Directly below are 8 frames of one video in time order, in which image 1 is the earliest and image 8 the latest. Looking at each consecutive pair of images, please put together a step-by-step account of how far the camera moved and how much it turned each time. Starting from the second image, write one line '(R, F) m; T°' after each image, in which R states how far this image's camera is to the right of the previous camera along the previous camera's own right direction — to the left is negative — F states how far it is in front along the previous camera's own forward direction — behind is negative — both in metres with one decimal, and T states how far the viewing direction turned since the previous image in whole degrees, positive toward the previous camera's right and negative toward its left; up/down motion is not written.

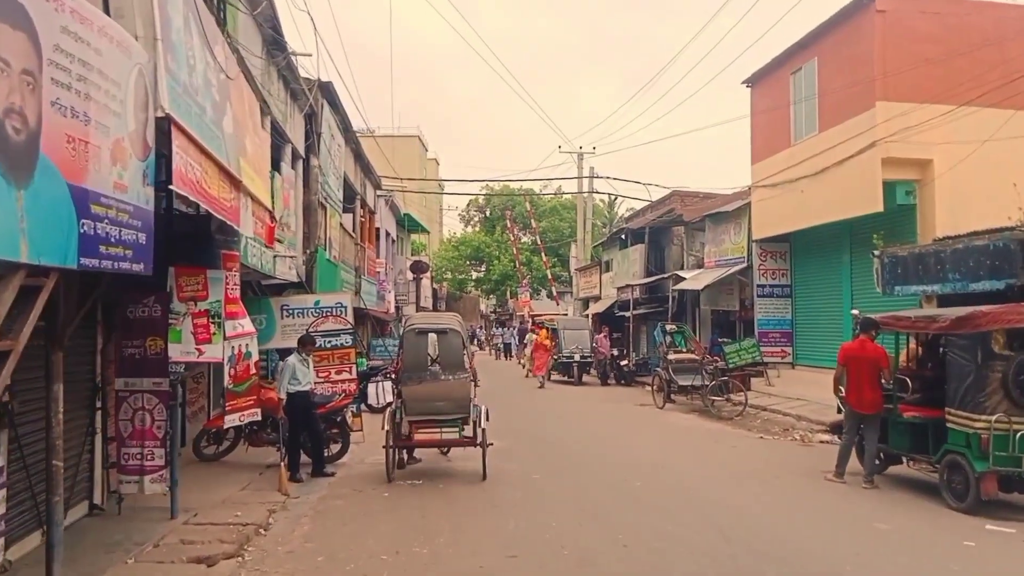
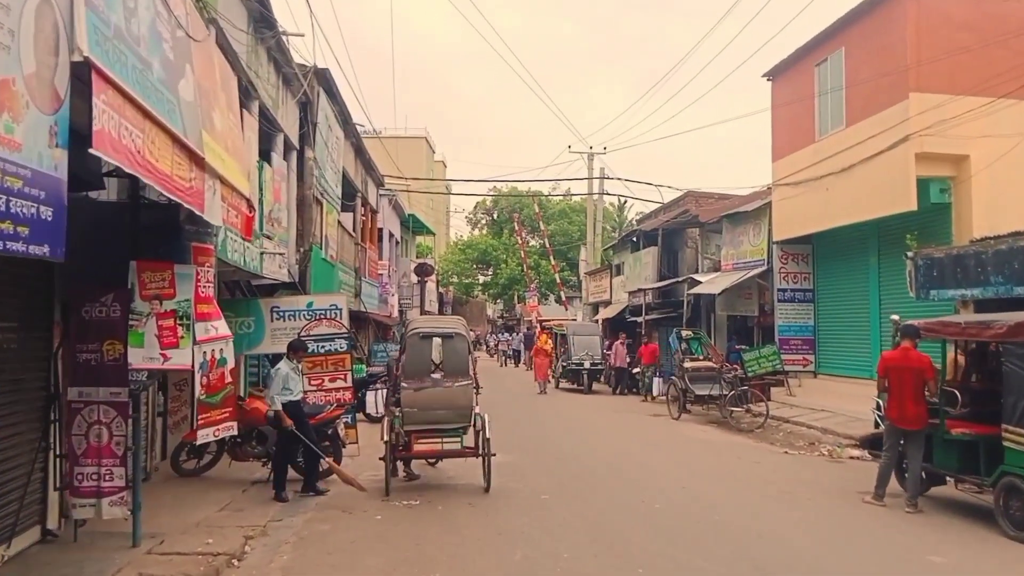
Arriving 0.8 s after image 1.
(0.0, +0.9) m; 0°
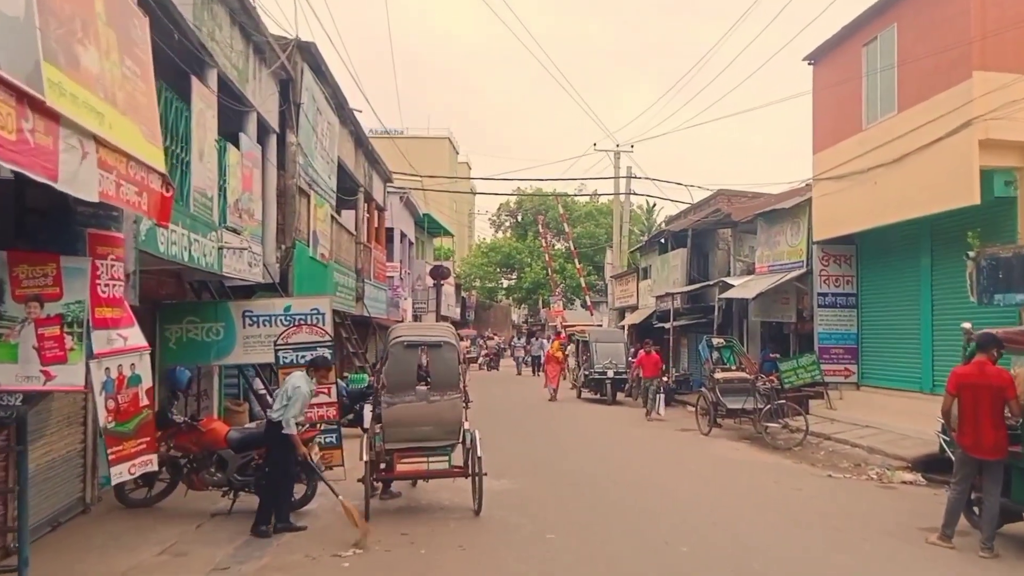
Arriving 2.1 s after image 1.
(+0.2, +1.4) m; -2°
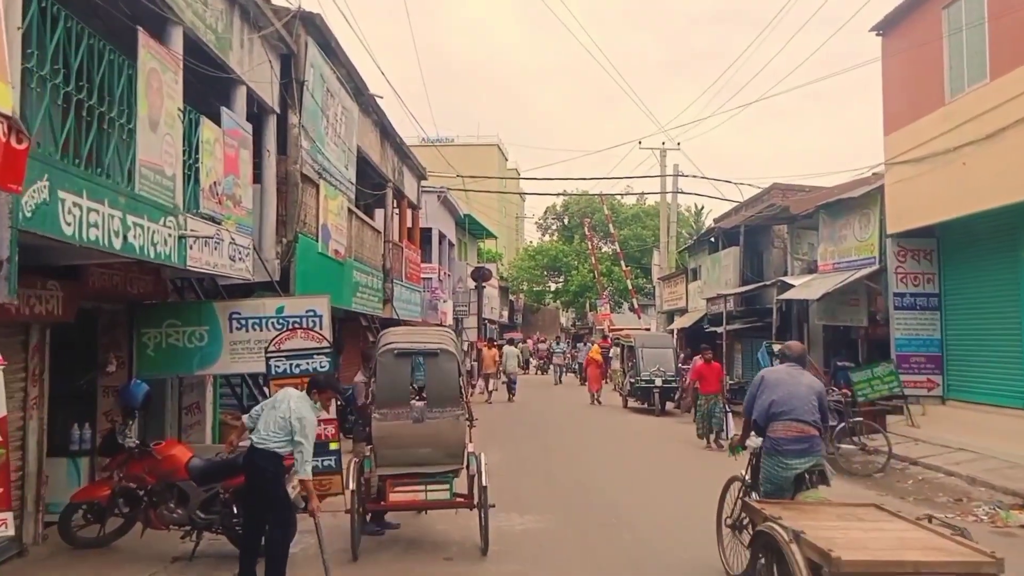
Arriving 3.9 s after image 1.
(+0.2, +1.5) m; -3°
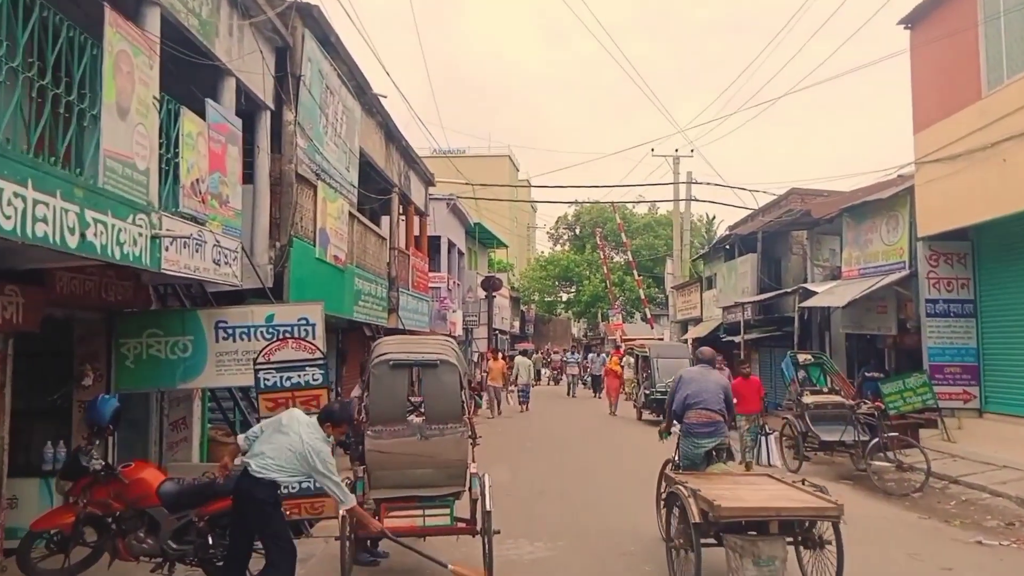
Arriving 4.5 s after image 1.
(0.0, +0.7) m; -1°
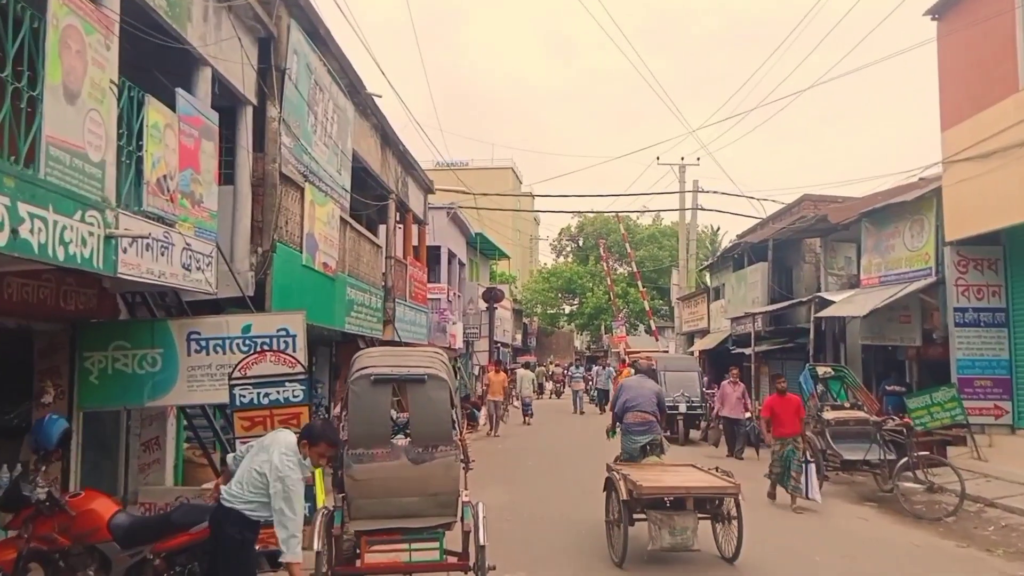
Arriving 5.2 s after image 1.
(0.0, +0.7) m; 0°
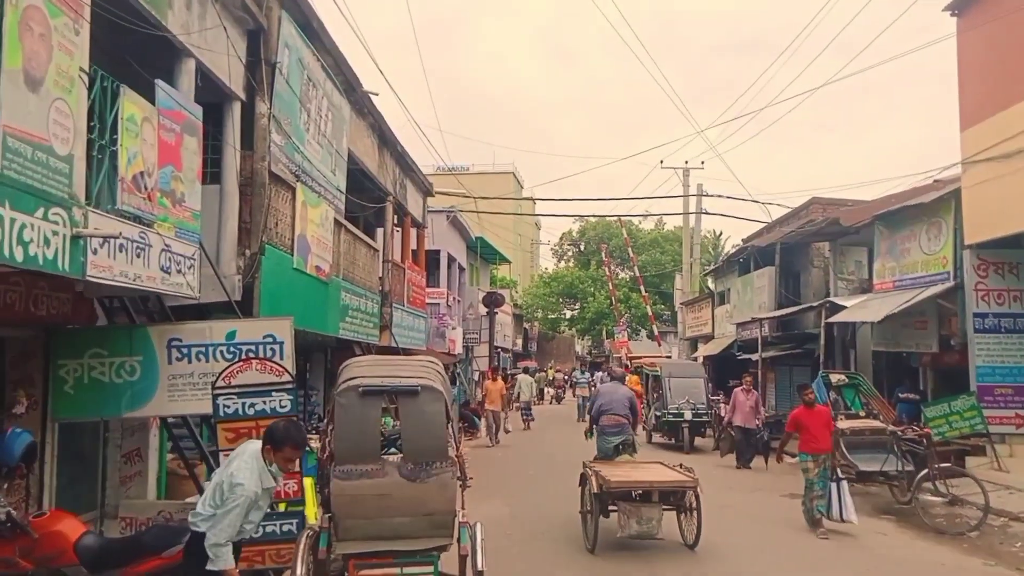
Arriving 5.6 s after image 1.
(0.0, +0.4) m; 0°
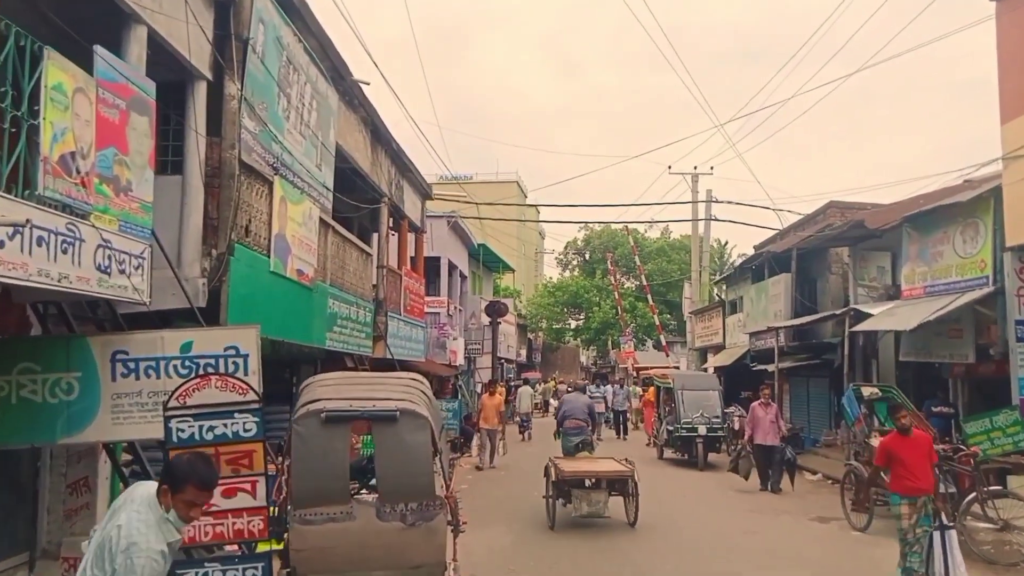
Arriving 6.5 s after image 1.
(0.0, +1.0) m; 0°
